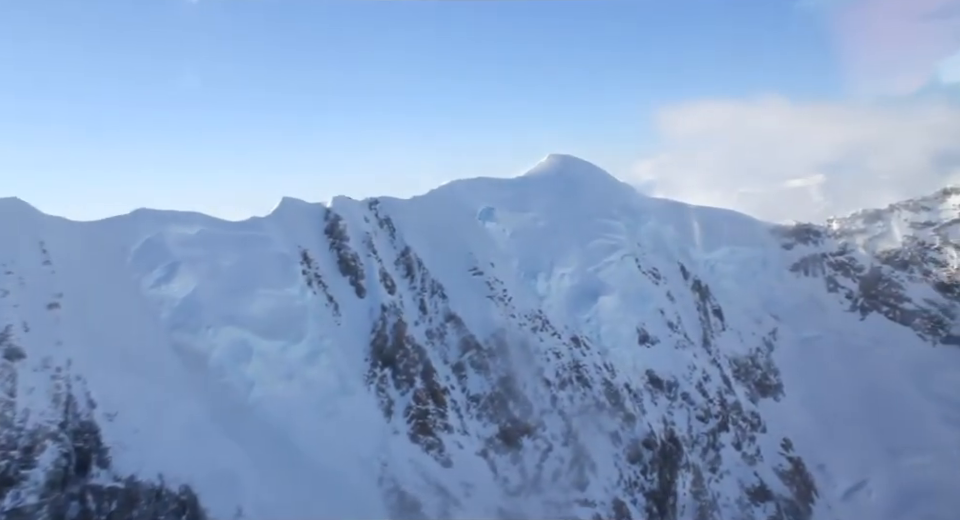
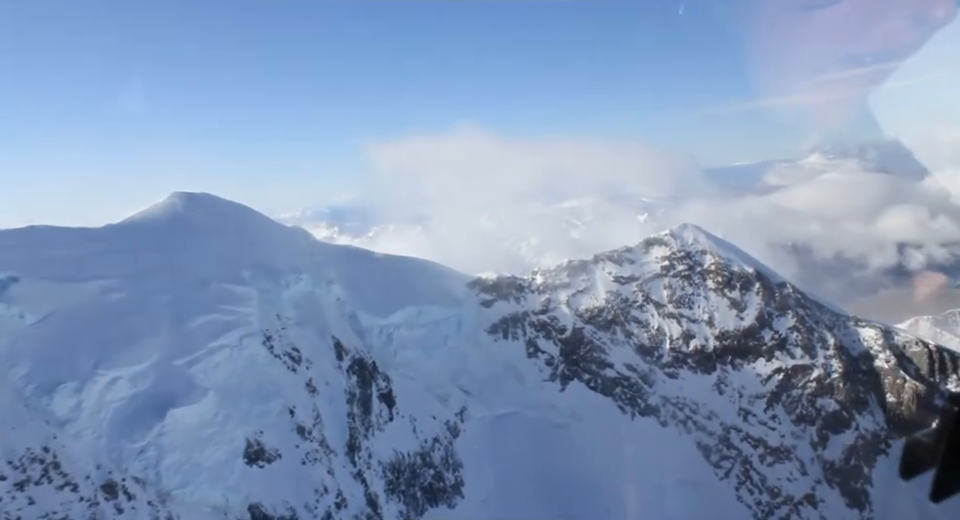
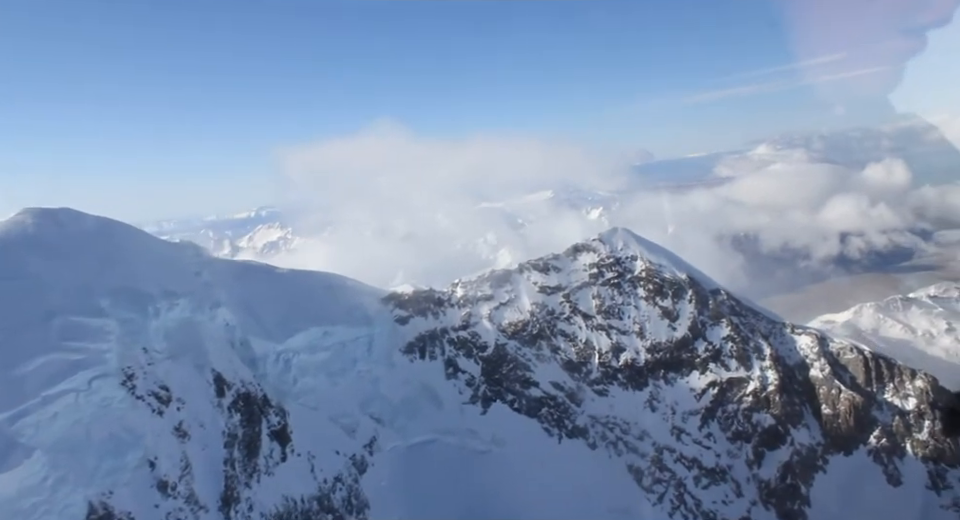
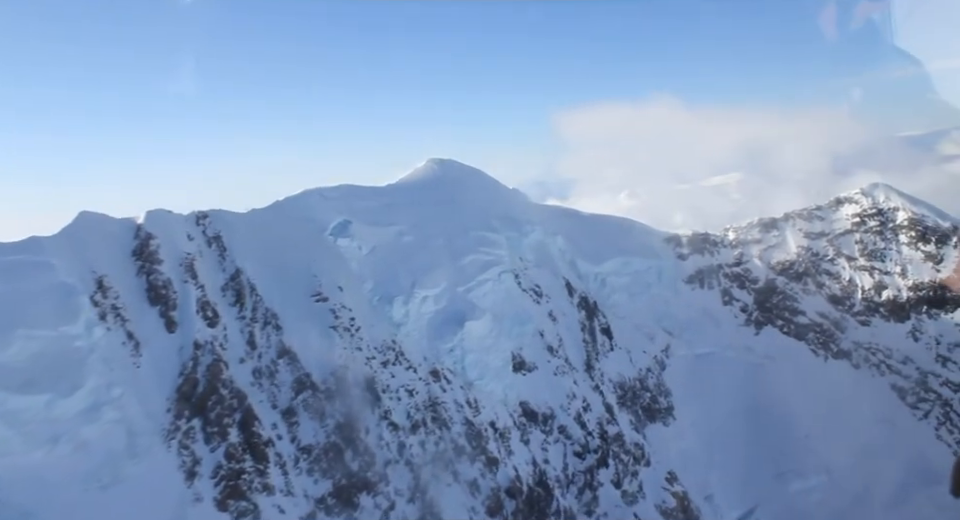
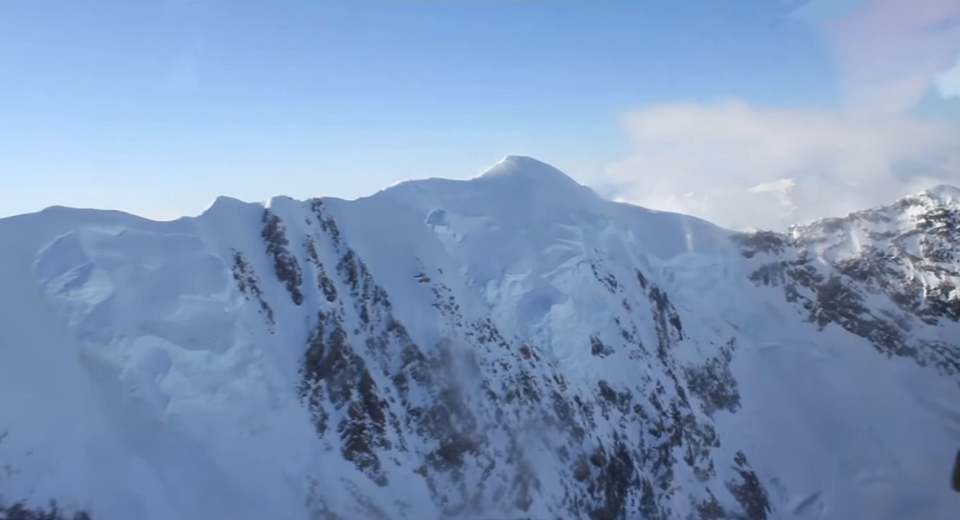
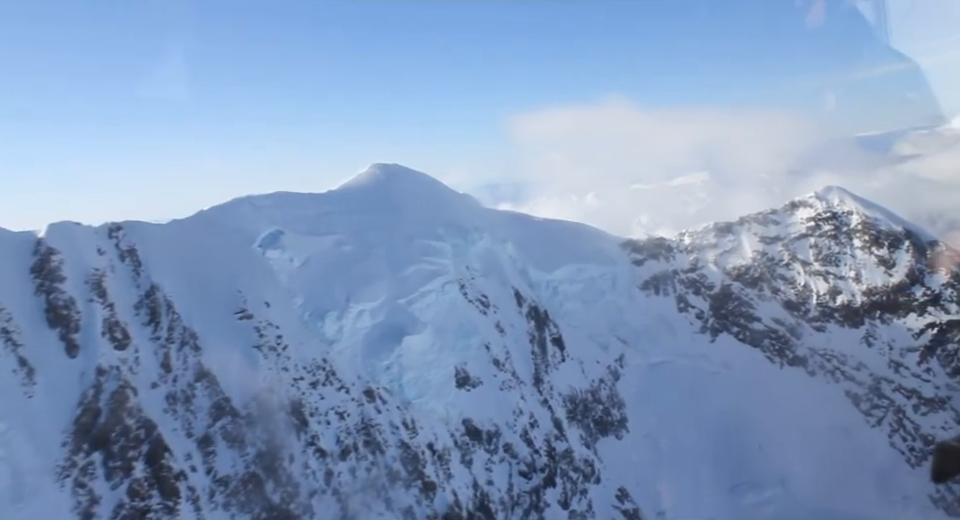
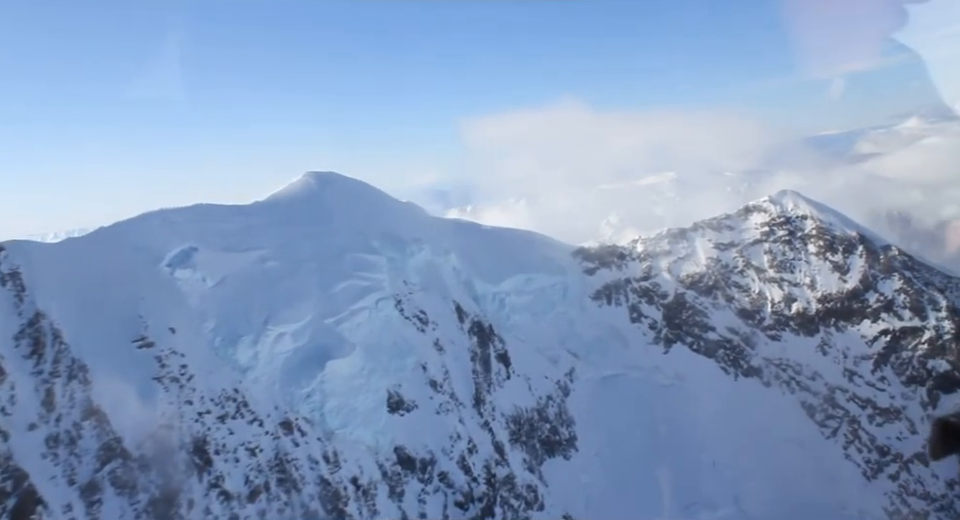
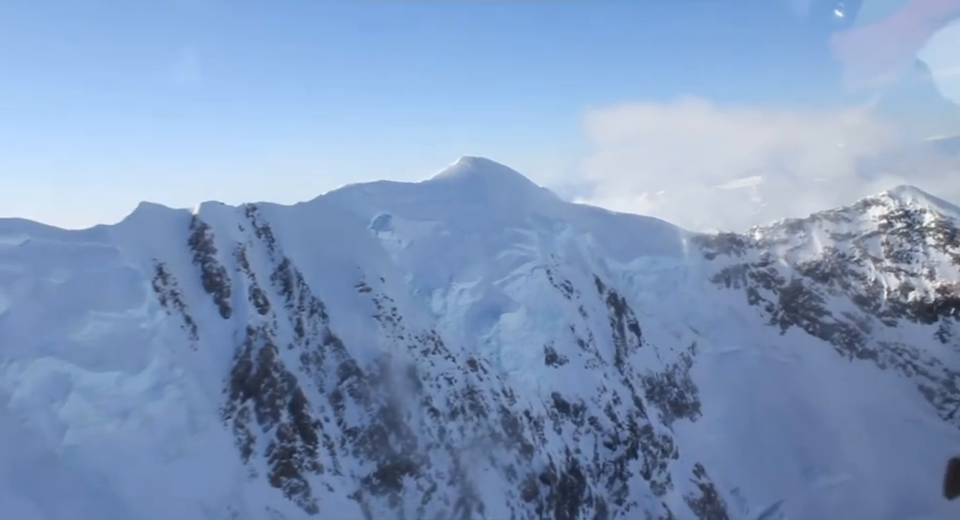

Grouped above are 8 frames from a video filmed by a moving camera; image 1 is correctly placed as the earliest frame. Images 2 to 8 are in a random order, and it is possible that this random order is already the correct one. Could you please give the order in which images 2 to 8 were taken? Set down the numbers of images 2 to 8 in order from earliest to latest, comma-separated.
5, 8, 4, 6, 7, 2, 3
